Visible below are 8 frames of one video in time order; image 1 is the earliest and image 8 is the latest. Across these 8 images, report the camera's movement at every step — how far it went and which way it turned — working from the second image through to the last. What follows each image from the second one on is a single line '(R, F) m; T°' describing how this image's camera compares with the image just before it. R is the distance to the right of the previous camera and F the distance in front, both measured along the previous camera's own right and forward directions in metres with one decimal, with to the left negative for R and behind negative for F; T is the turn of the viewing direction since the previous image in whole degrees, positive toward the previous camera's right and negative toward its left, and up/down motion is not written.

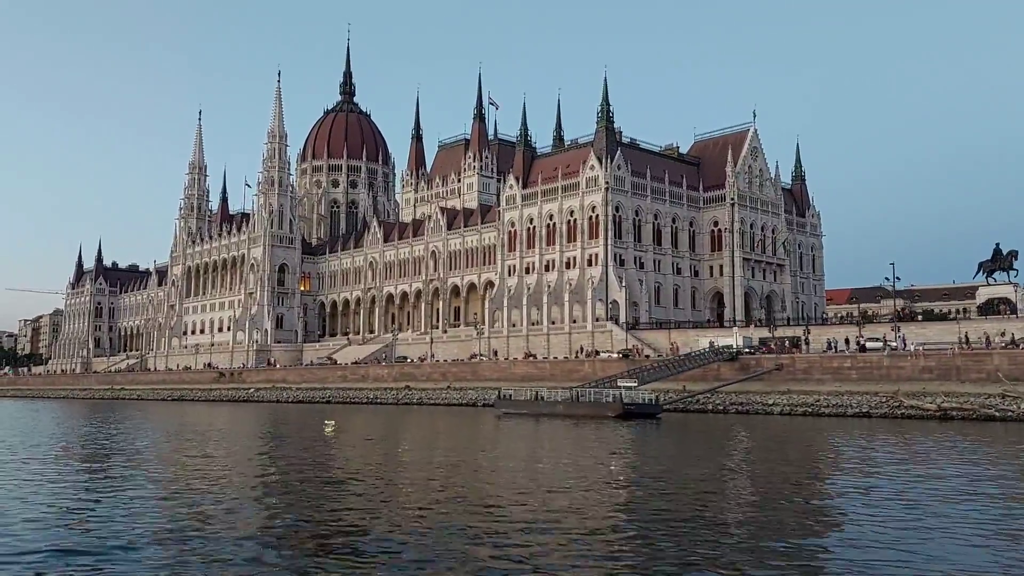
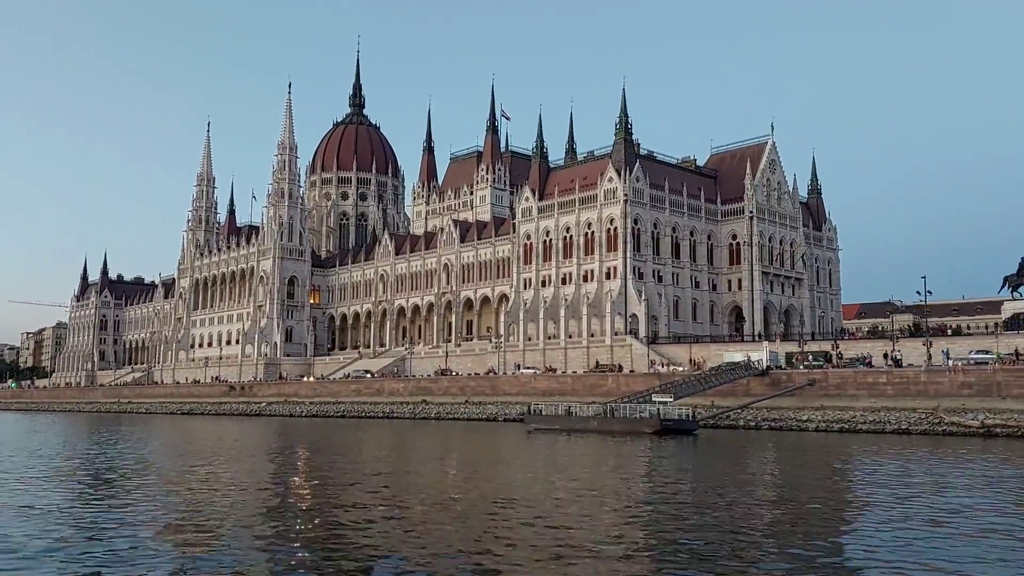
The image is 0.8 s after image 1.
(-1.2, +0.9) m; 0°
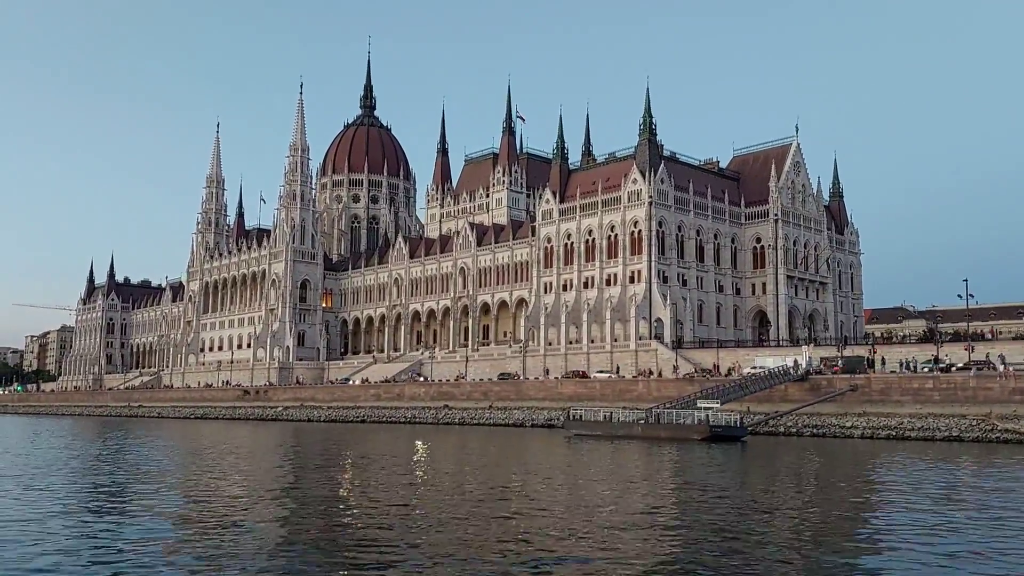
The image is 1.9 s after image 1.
(-1.5, +1.1) m; 0°
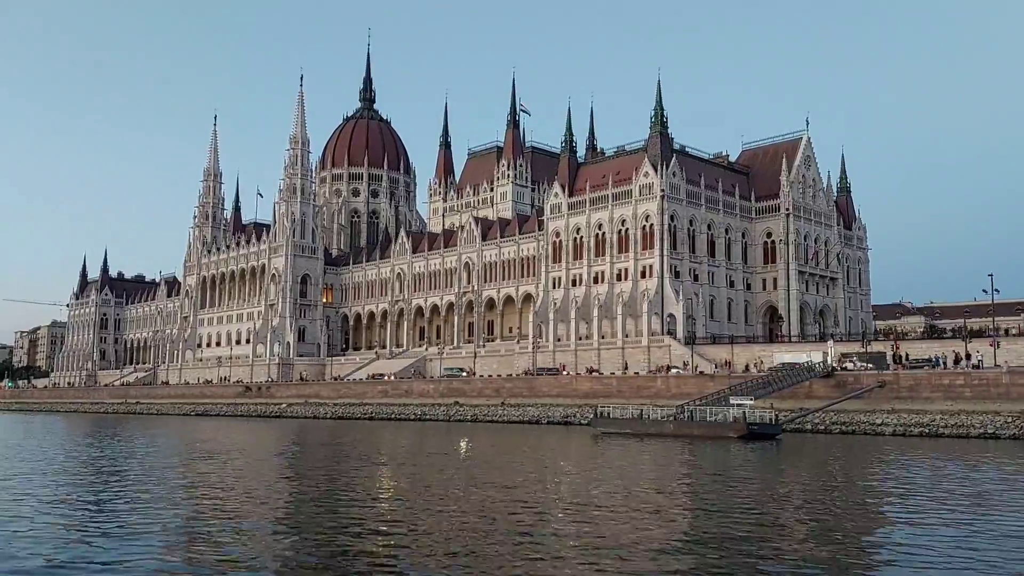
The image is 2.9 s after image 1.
(-1.4, +1.0) m; +1°
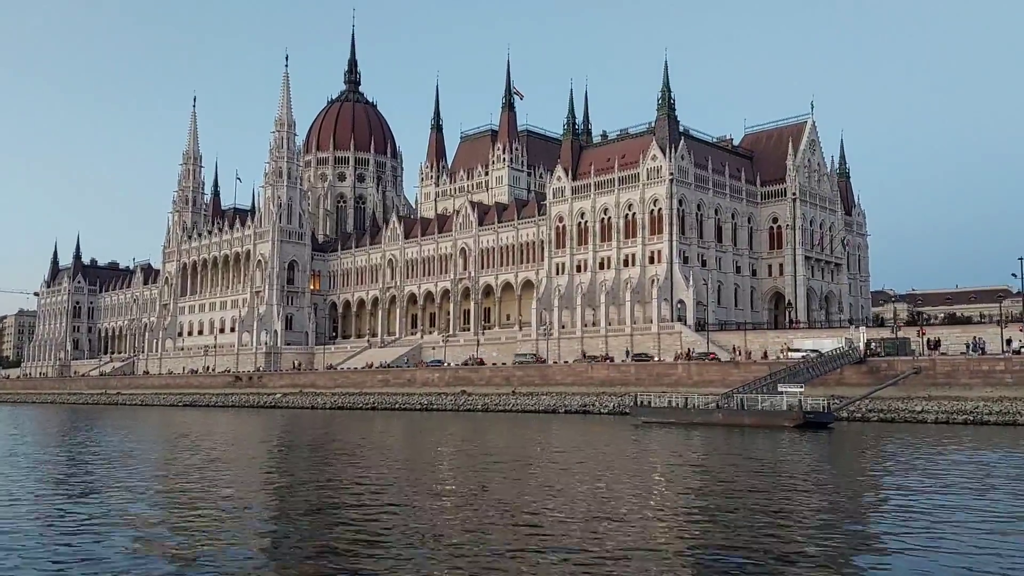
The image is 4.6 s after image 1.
(-2.4, +1.8) m; +2°
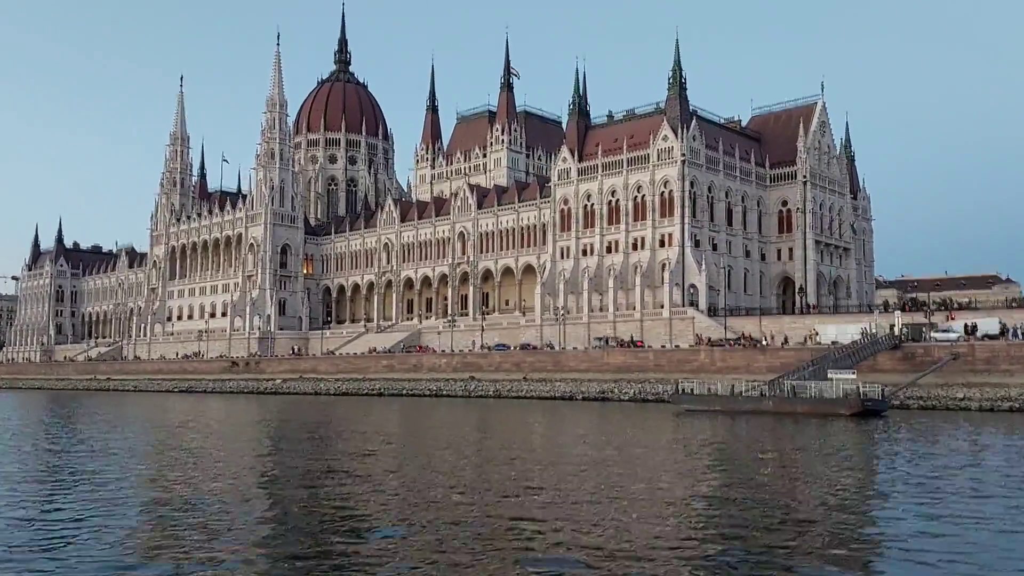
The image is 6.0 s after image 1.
(-1.9, +1.6) m; +1°
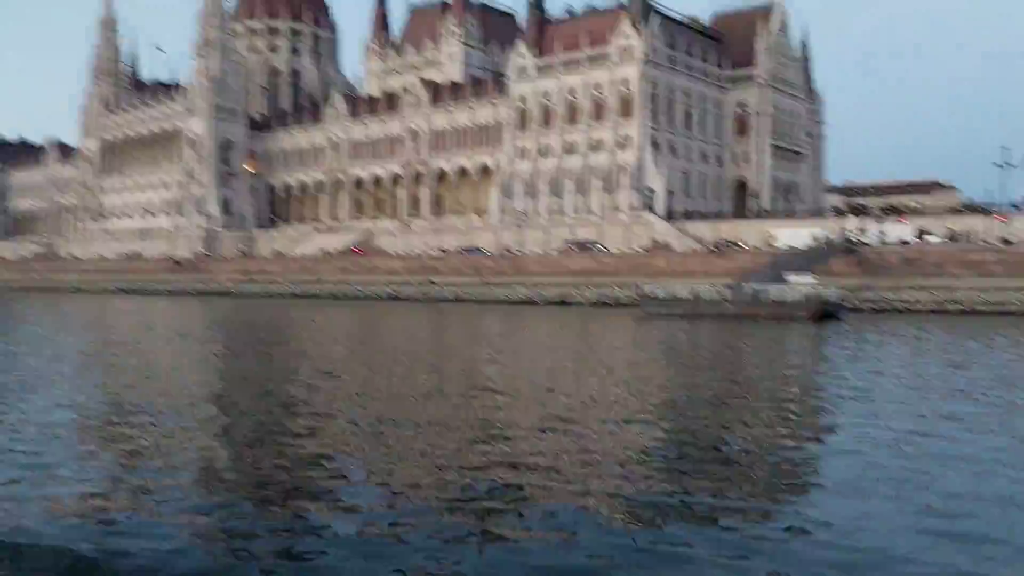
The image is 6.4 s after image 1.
(-1.0, +0.8) m; +4°
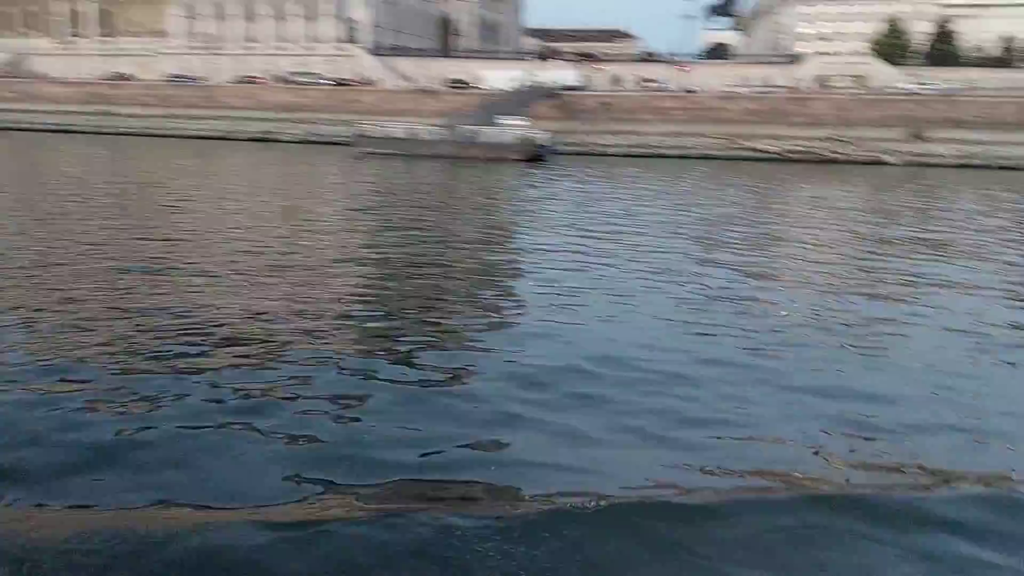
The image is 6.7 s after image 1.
(-1.7, +2.6) m; +19°
